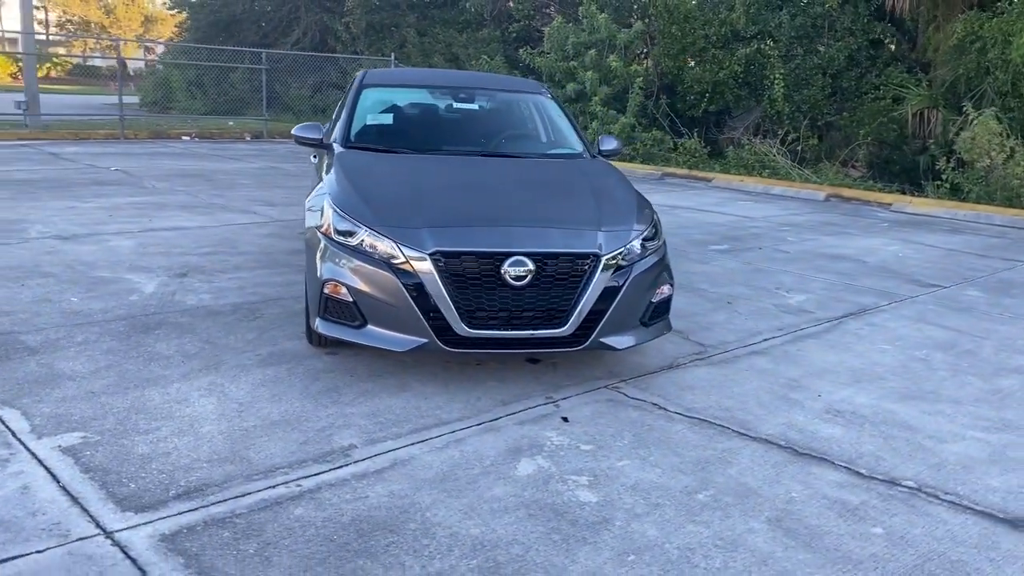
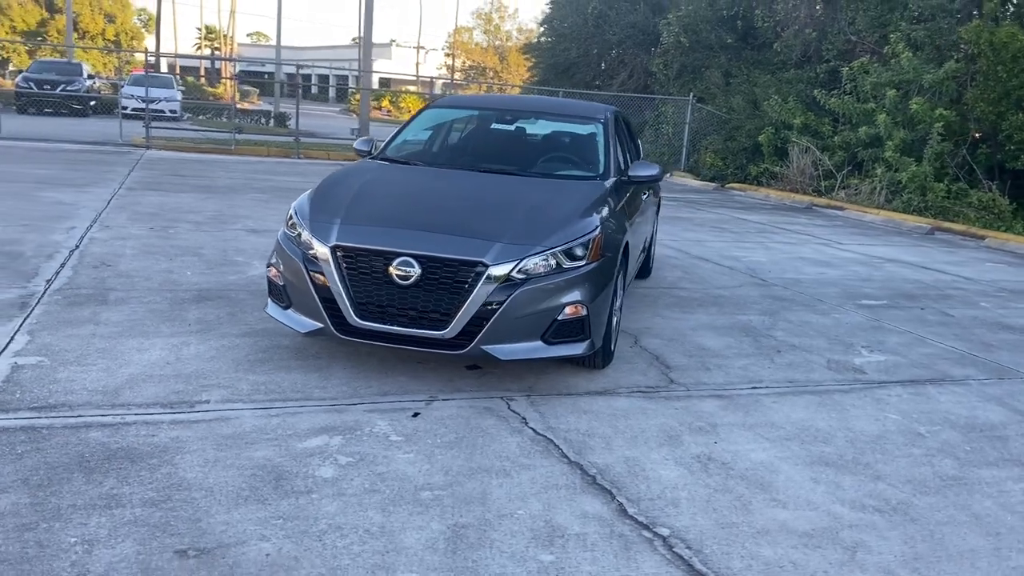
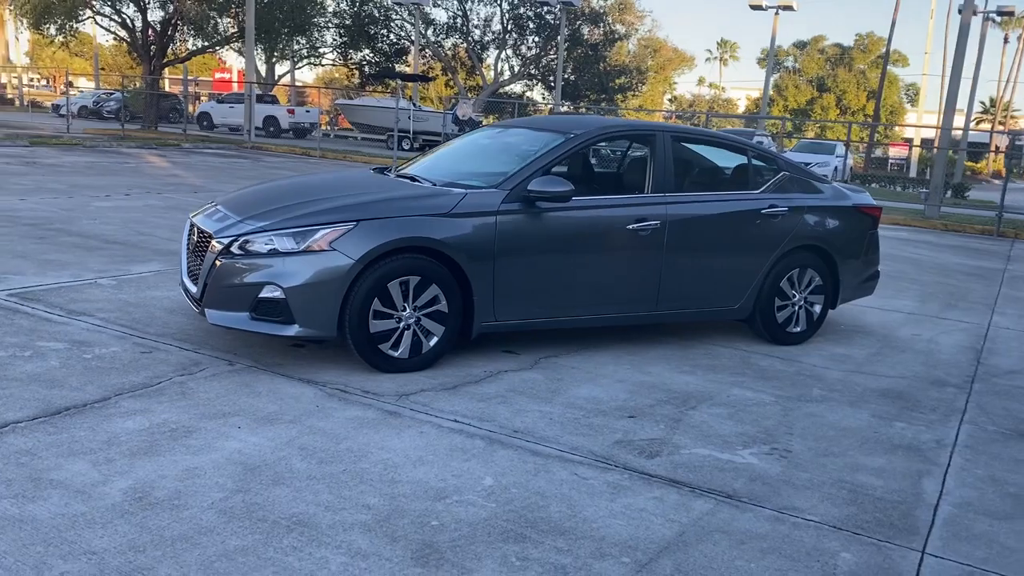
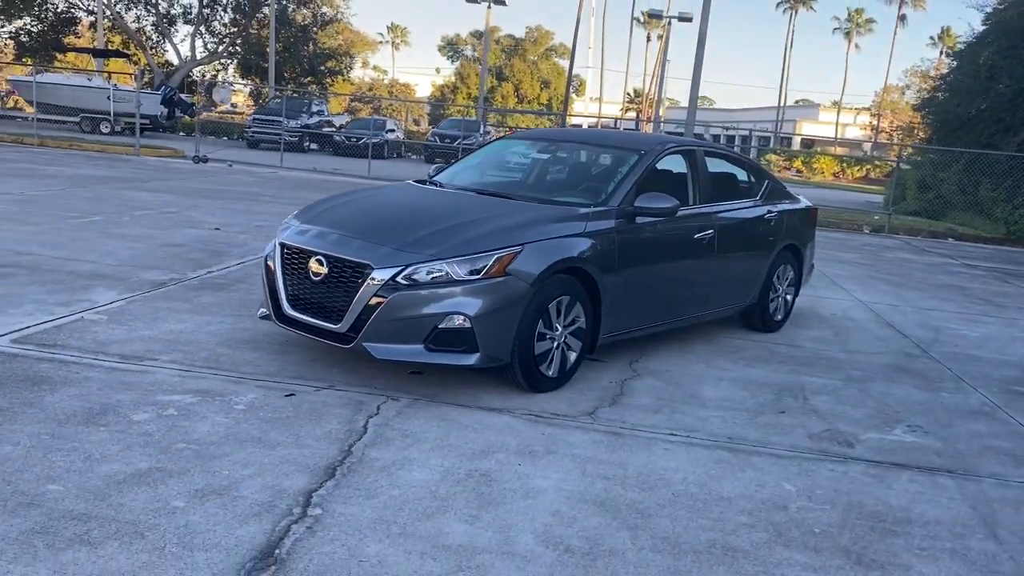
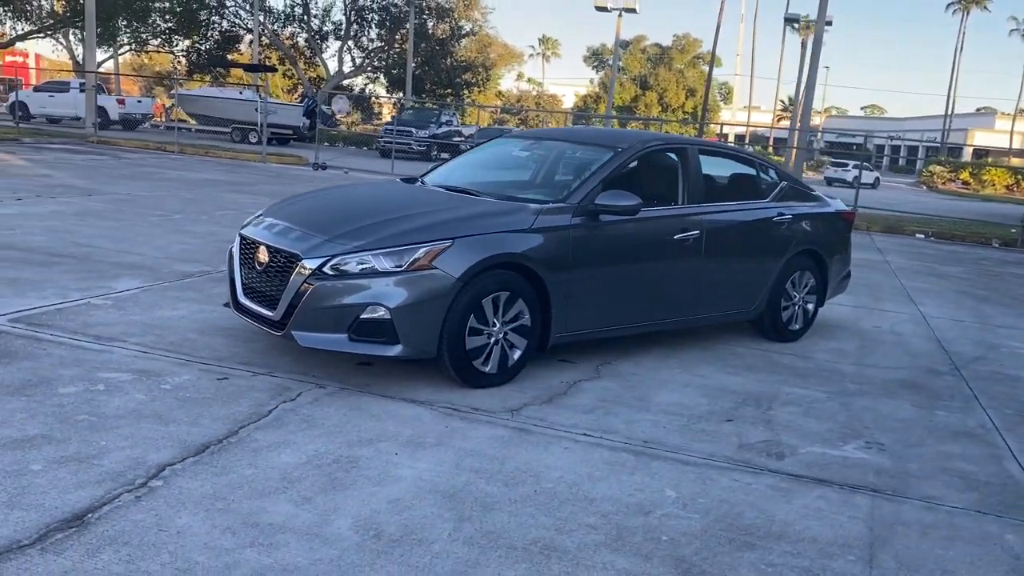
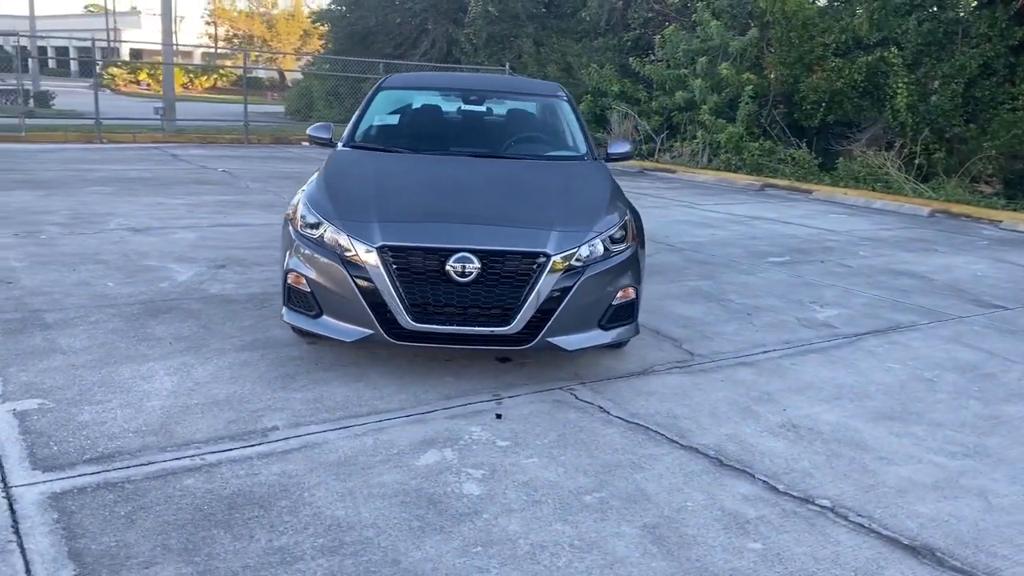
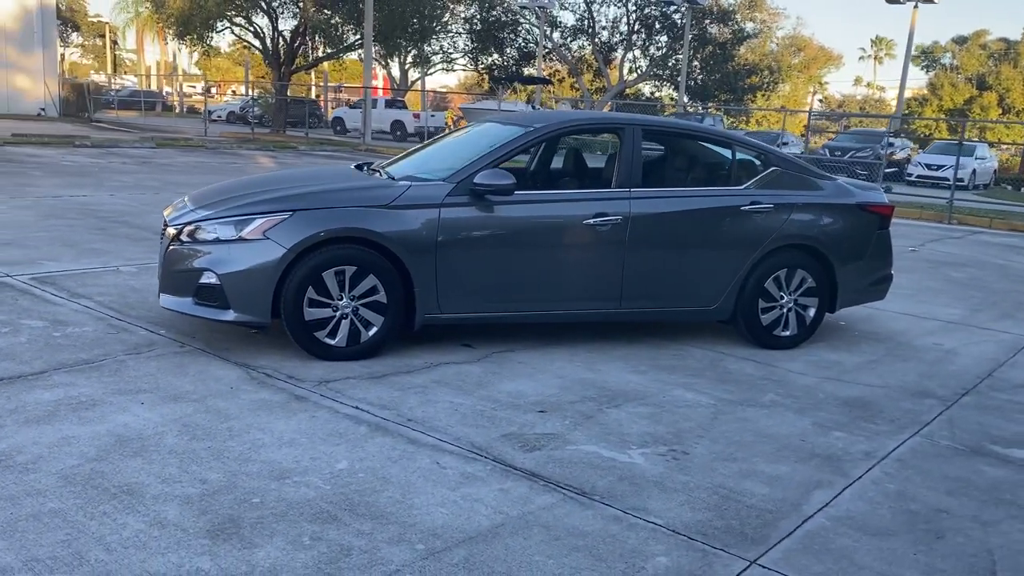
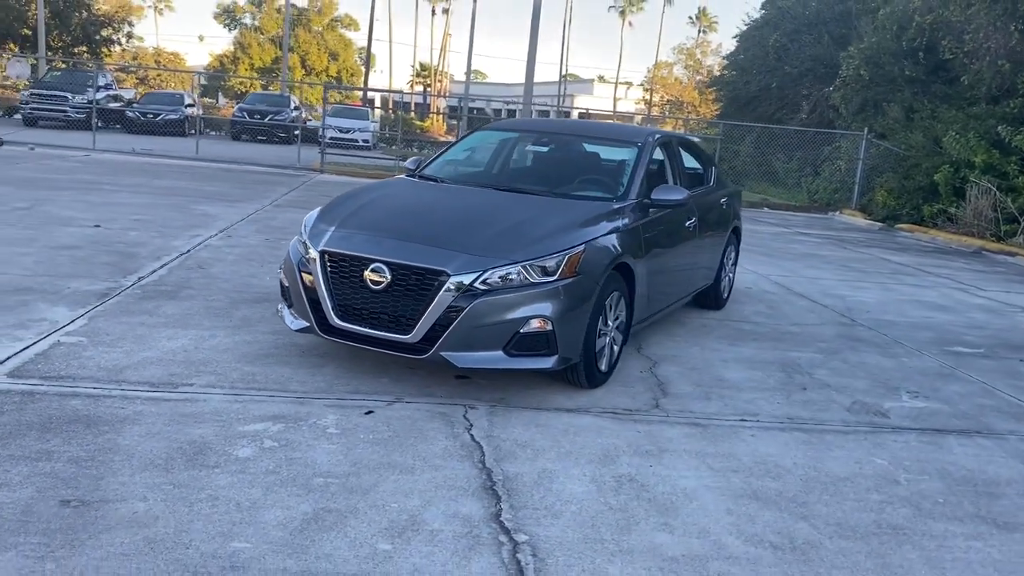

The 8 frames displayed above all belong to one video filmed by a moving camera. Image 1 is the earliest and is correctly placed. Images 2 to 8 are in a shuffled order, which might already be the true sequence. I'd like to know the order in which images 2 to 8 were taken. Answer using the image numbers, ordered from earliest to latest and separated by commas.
6, 2, 8, 4, 5, 3, 7
